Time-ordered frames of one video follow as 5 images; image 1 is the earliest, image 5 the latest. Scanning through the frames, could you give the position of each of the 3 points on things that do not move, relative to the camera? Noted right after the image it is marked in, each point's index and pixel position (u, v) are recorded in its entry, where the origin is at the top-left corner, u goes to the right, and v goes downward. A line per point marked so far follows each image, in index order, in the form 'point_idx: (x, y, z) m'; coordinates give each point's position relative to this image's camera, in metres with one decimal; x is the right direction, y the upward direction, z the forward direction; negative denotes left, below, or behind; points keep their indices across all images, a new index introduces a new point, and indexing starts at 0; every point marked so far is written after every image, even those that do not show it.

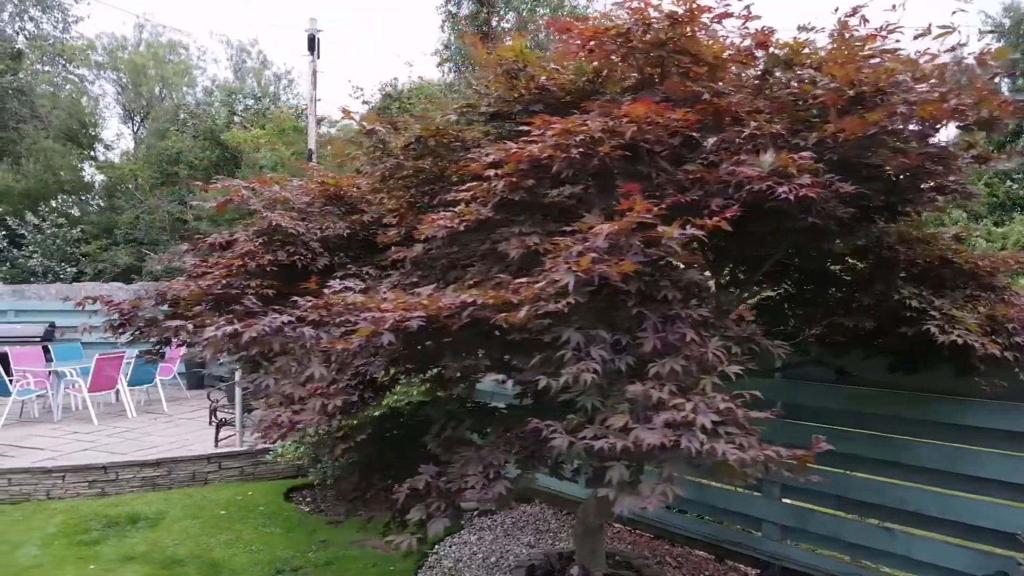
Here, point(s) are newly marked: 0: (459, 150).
0: (-0.2, +0.5, +2.9) m
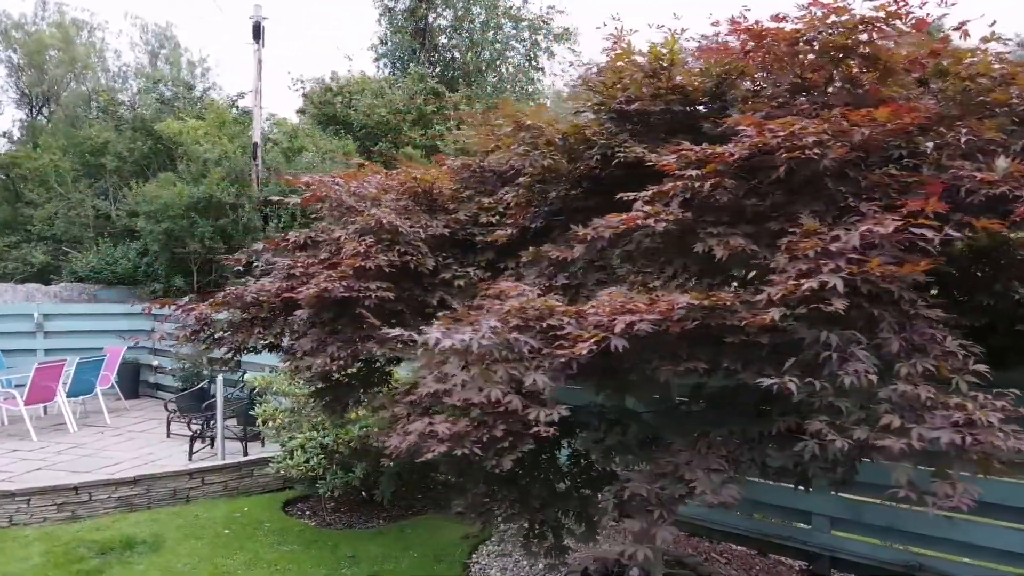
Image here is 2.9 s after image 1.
0: (+0.3, +0.5, +2.8) m
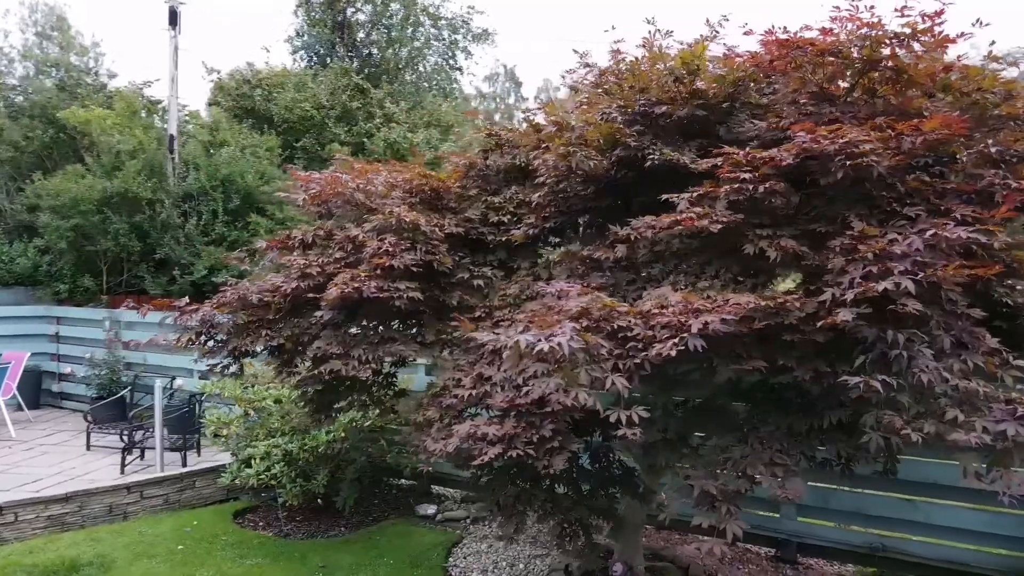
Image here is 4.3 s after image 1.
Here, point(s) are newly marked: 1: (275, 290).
0: (+0.4, +0.5, +2.9) m
1: (-0.9, 0.0, +2.8) m
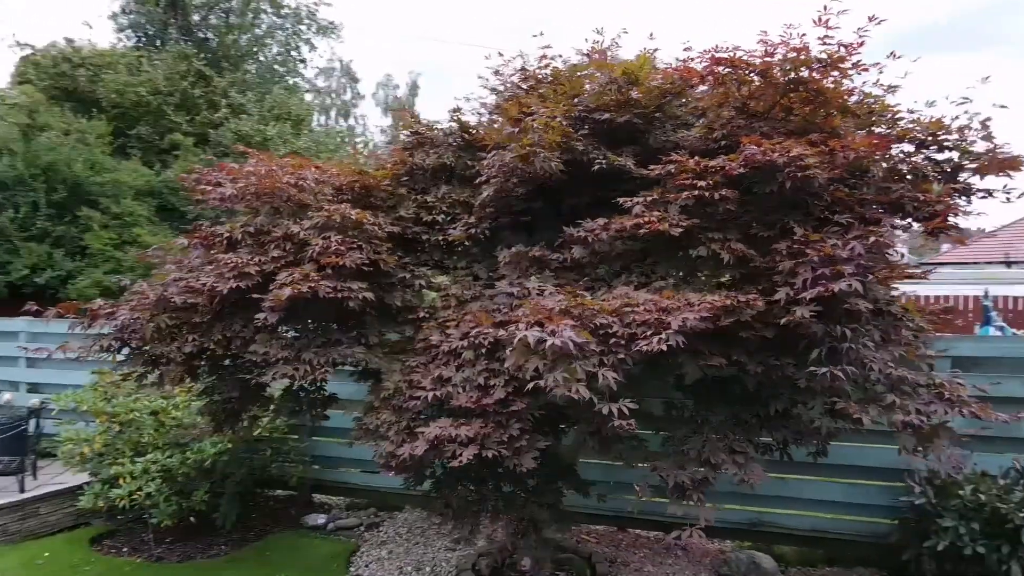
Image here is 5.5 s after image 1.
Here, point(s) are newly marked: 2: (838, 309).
0: (+0.2, +0.5, +2.9) m
1: (-1.1, 0.0, +2.6) m
2: (+1.0, -0.1, +2.3) m
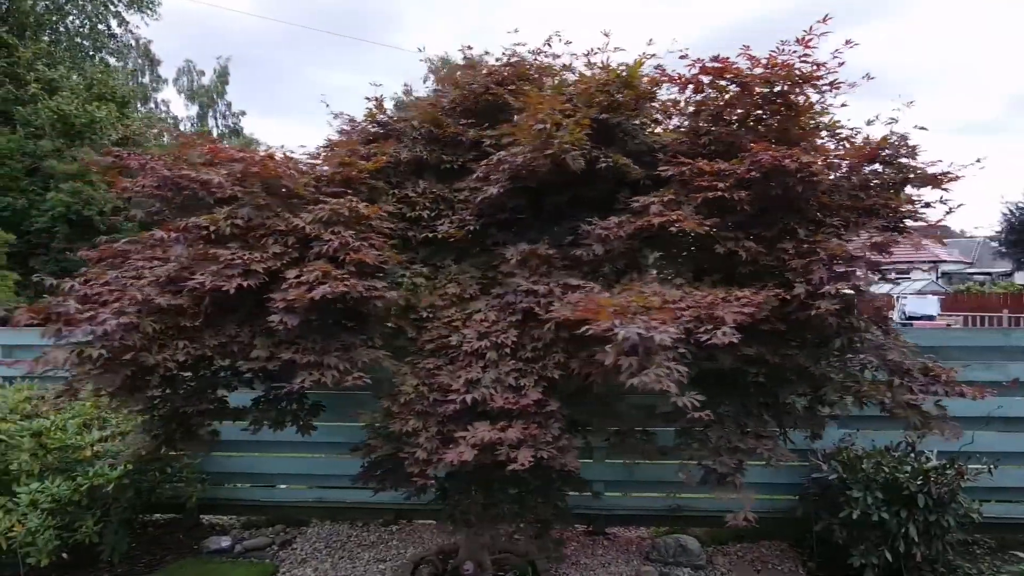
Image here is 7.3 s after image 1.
0: (+0.2, +0.5, +2.9) m
1: (-1.0, 0.0, +2.3) m
2: (+1.1, 0.0, +2.5) m
